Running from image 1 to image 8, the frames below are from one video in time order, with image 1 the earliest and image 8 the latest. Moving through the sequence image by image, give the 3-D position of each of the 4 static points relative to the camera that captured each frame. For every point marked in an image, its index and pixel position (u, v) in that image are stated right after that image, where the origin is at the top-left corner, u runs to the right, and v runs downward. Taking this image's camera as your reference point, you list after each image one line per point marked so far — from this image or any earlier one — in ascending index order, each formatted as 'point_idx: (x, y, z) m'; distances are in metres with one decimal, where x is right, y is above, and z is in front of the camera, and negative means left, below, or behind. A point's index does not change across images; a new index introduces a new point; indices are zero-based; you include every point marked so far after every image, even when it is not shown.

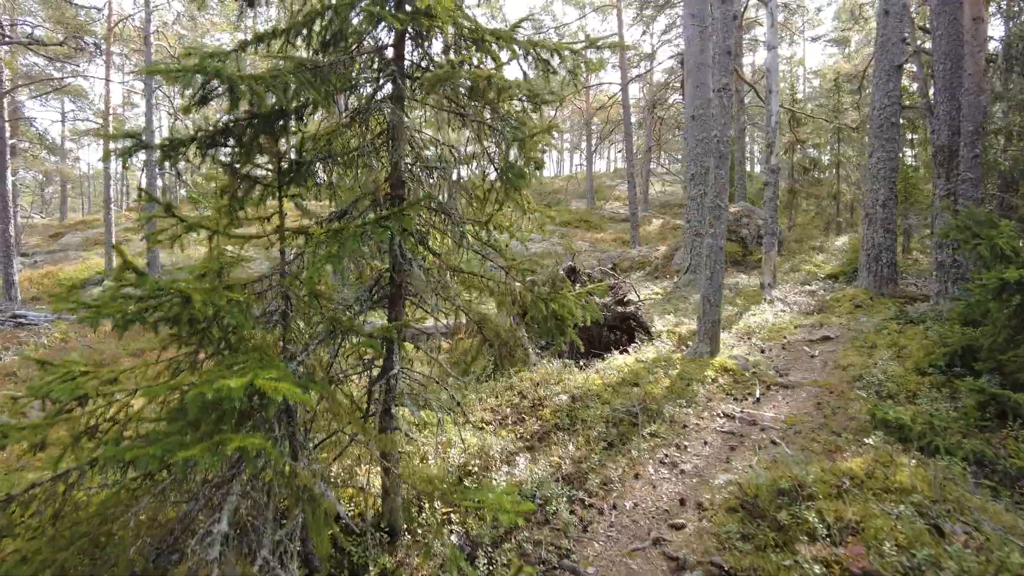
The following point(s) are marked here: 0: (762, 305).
0: (+4.4, -0.3, +11.6) m
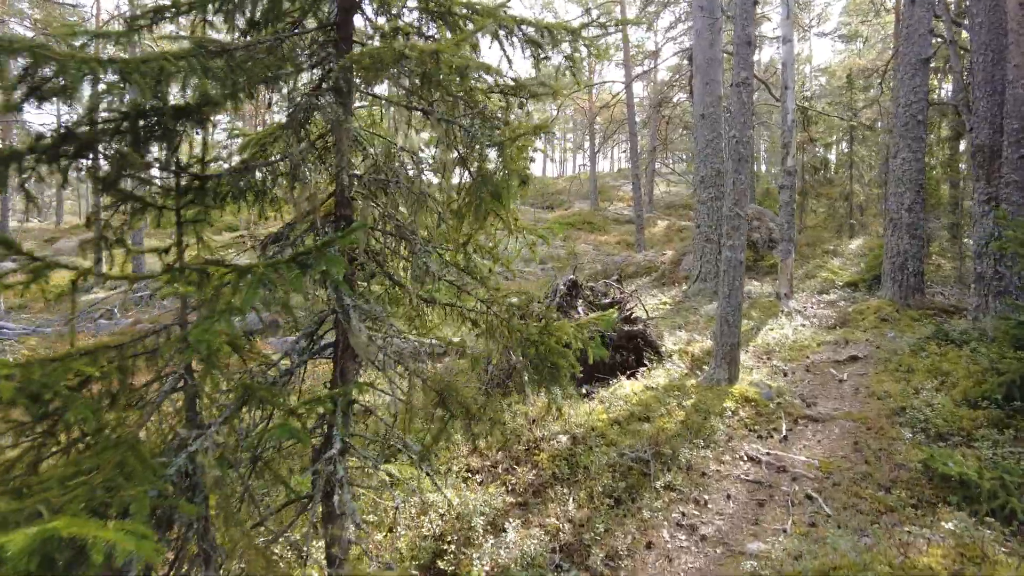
0: (+4.3, -0.5, +10.8) m
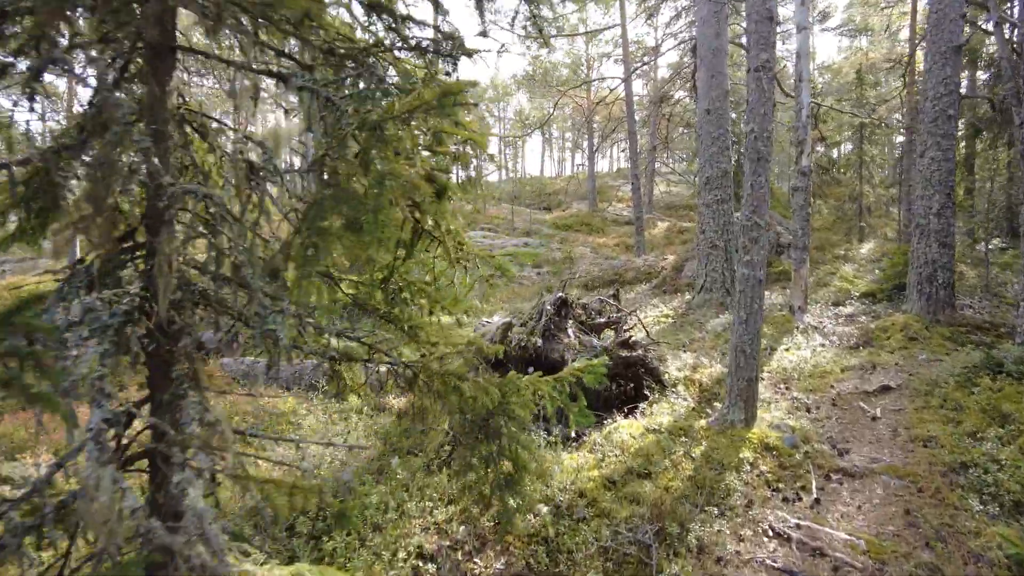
0: (+4.1, -0.7, +9.7) m
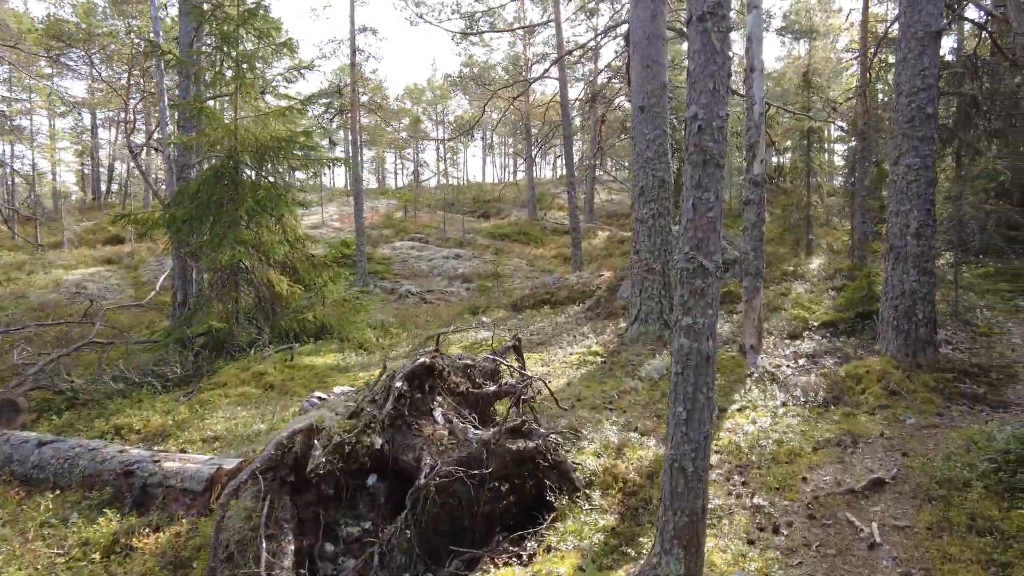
0: (+2.7, -1.2, +7.7) m
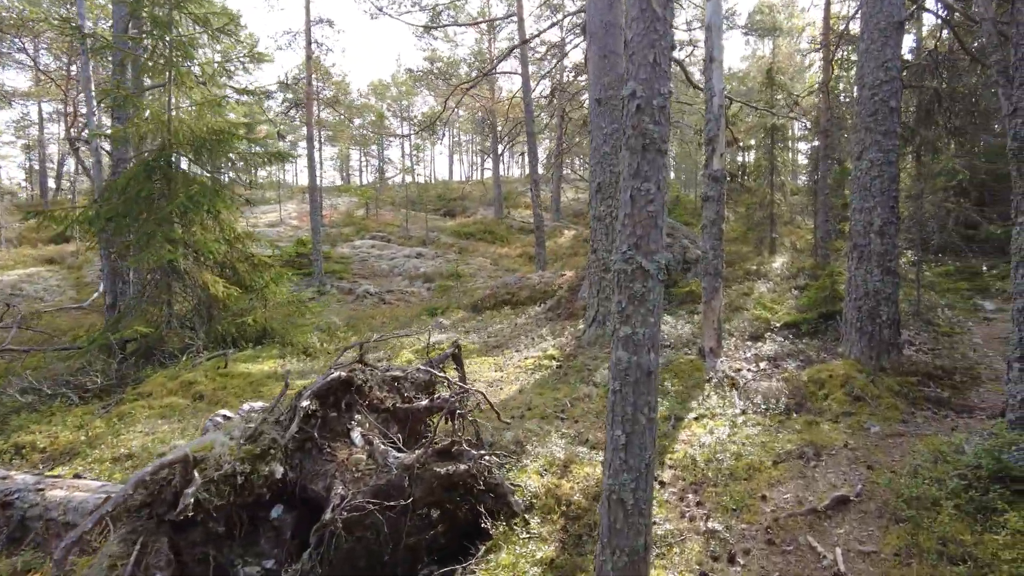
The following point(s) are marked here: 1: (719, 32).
0: (+2.1, -1.2, +7.3) m
1: (+2.6, +3.2, +8.4) m
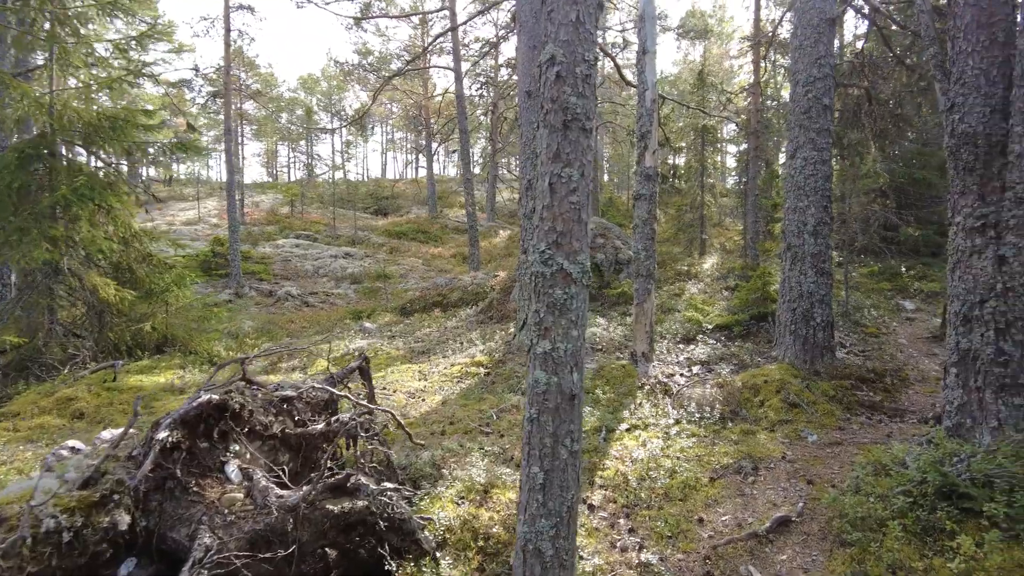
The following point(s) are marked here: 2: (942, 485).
0: (+1.3, -1.2, +6.9) m
1: (+1.7, +3.2, +8.0) m
2: (+2.6, -1.2, +4.0) m
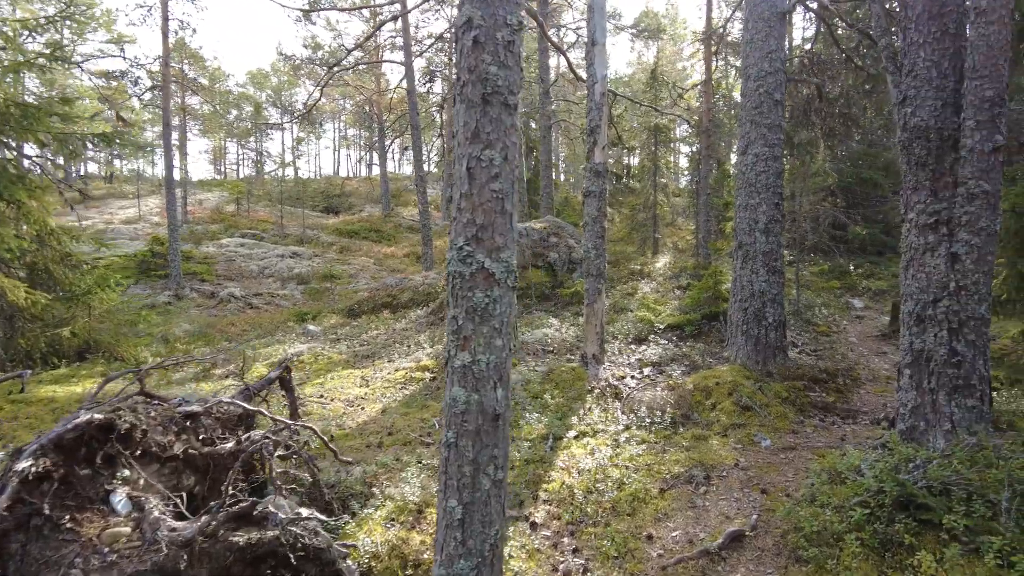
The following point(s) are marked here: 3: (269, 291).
0: (+0.8, -1.2, +6.6) m
1: (+1.0, +3.2, +7.7) m
2: (+2.2, -1.2, +3.8) m
3: (-7.2, -0.1, +19.5) m
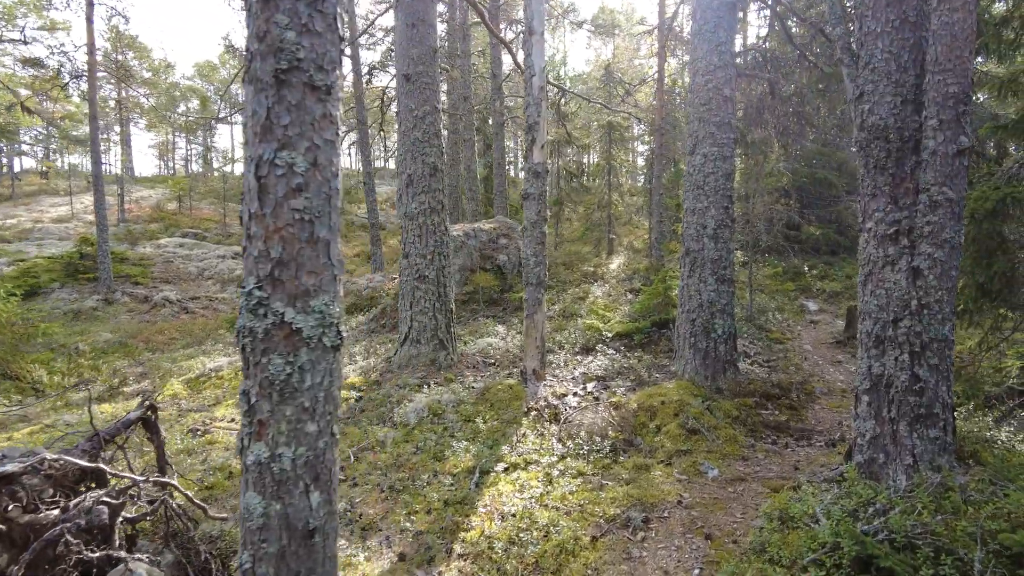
0: (+0.1, -1.3, +6.0) m
1: (+0.3, +3.1, +7.1) m
2: (+1.7, -1.3, +3.3) m
3: (-8.5, -0.2, +18.5) m
